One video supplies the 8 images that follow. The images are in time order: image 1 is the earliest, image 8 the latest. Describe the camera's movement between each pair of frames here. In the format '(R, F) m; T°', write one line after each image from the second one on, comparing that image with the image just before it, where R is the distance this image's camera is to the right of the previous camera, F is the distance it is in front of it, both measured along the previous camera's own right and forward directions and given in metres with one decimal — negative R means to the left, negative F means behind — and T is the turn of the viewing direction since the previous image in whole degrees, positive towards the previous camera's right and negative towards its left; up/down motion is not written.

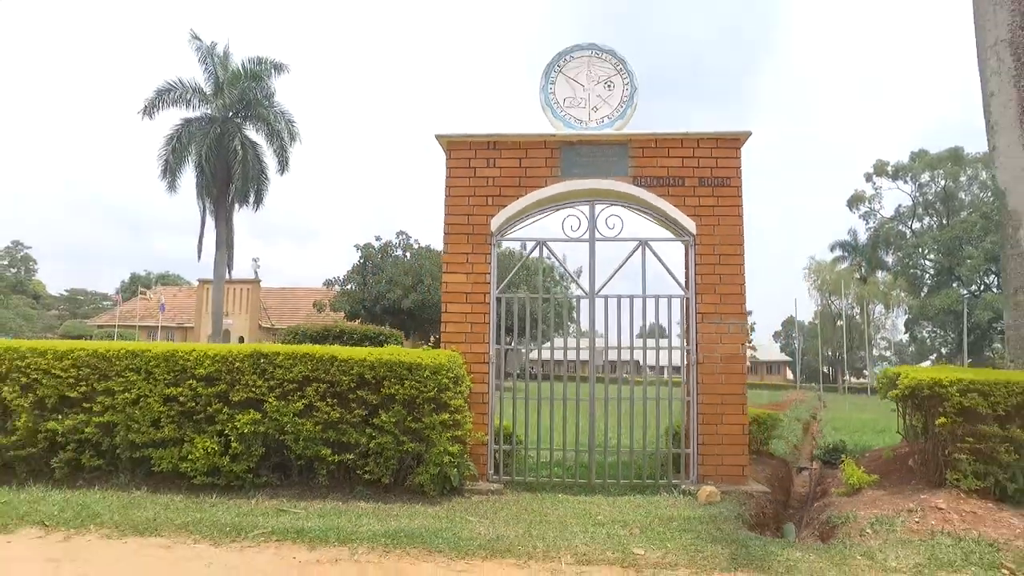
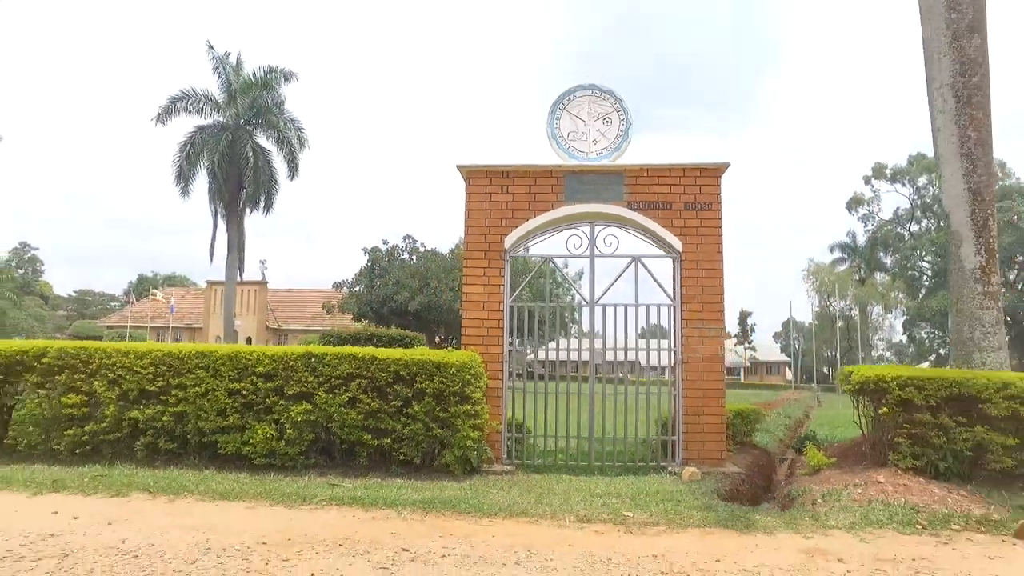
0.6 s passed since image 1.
(-0.1, -1.1) m; 0°
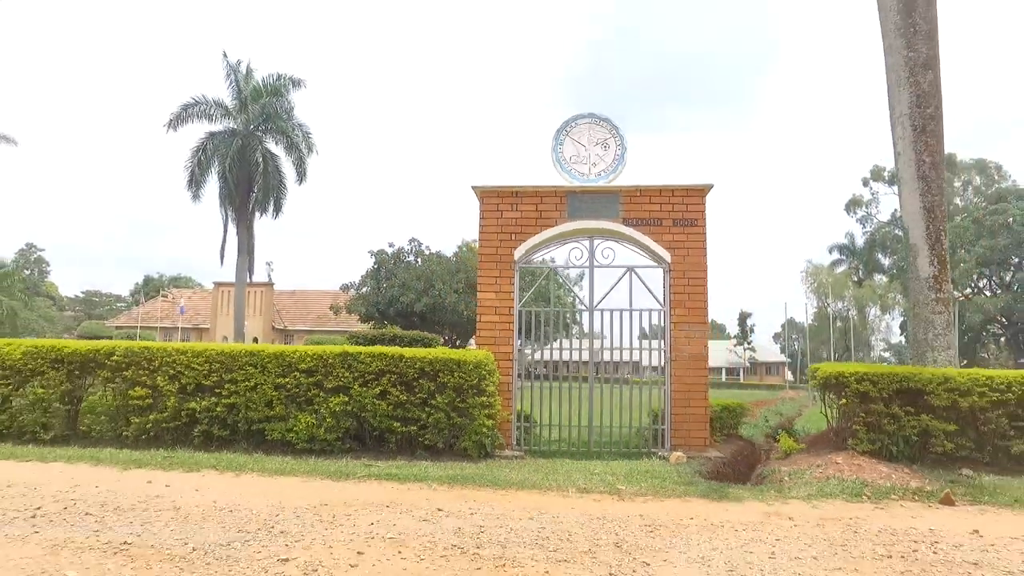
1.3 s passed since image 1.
(-0.1, -1.1) m; 0°
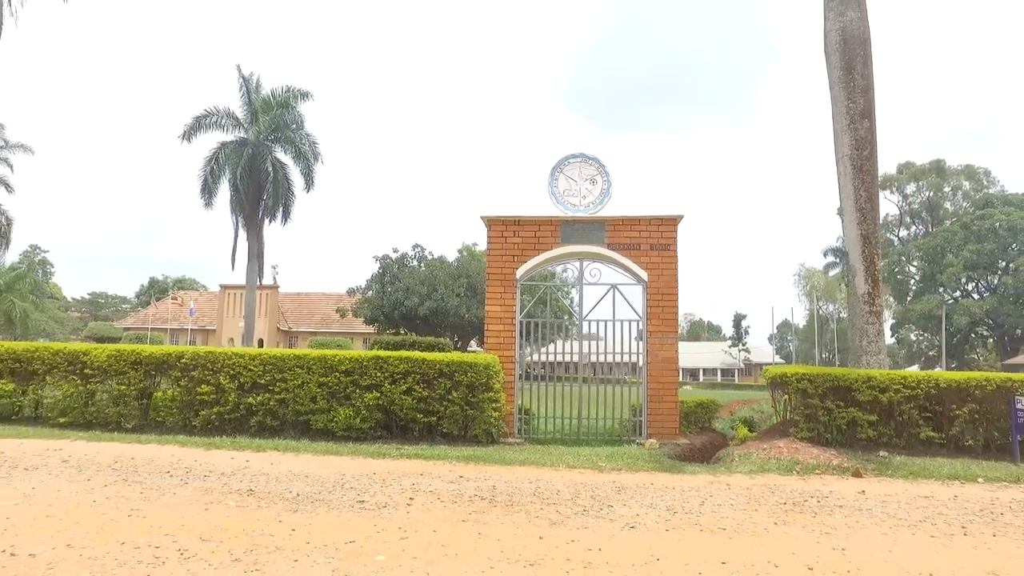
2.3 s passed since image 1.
(-0.1, -1.7) m; 0°
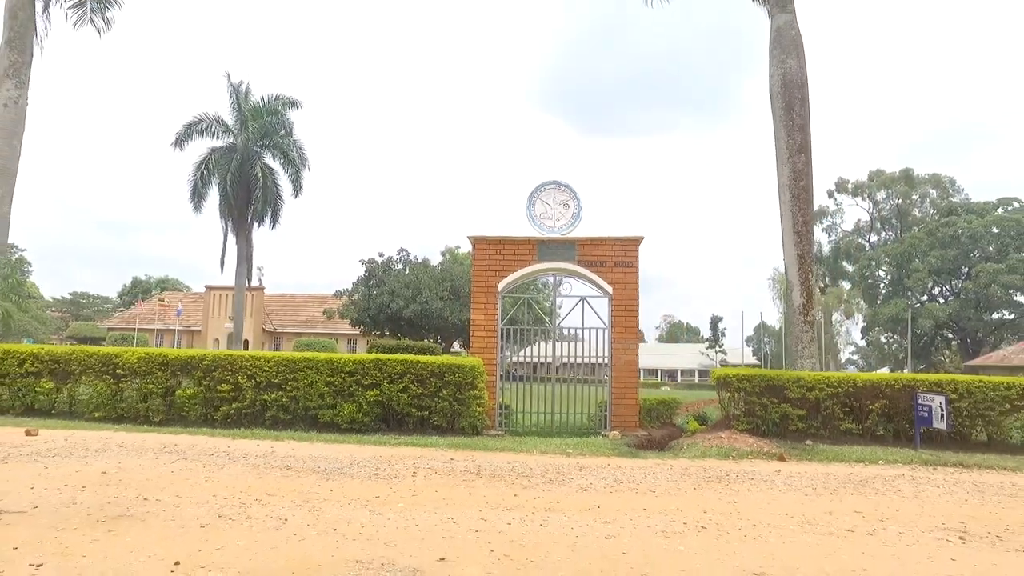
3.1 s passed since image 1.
(0.0, -1.5) m; +2°
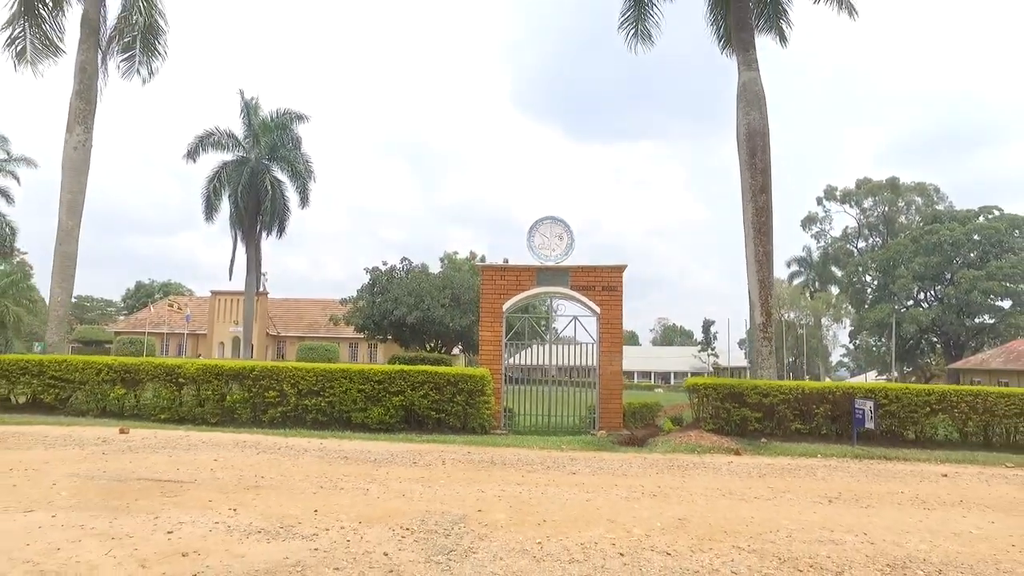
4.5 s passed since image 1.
(-0.1, -2.1) m; 0°
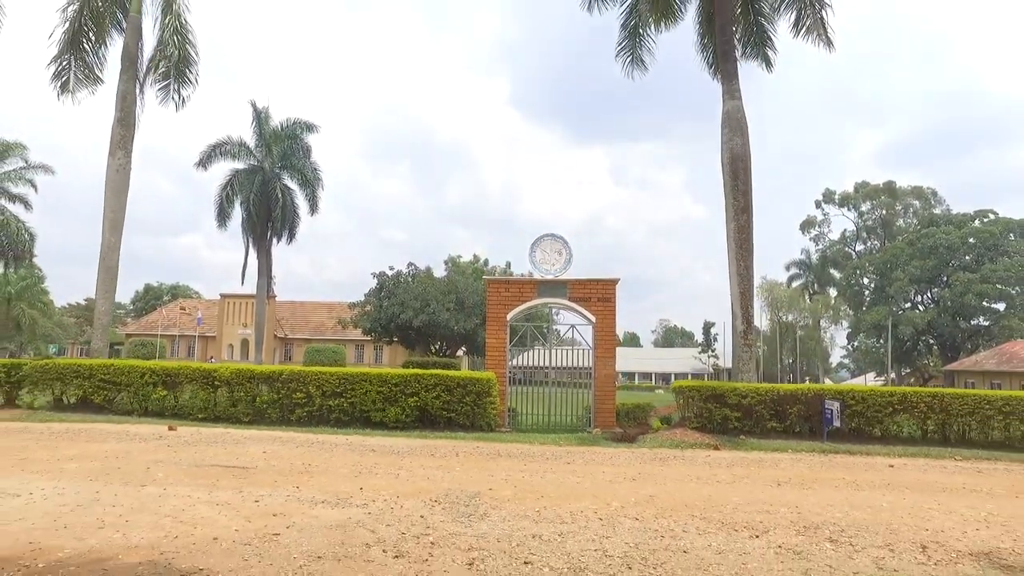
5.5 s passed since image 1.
(0.0, -1.5) m; 0°
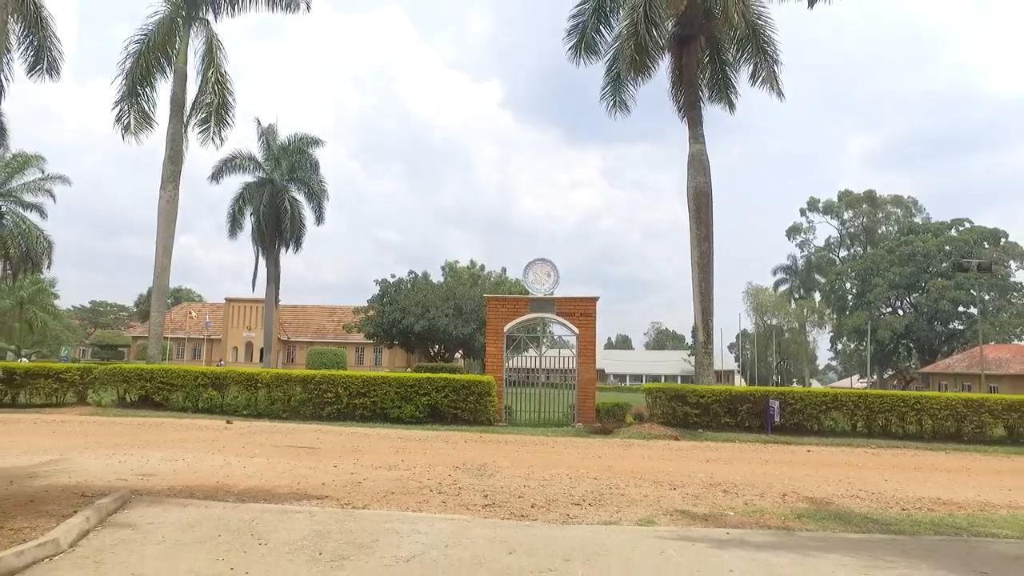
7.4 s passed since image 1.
(-0.1, -2.8) m; 0°
